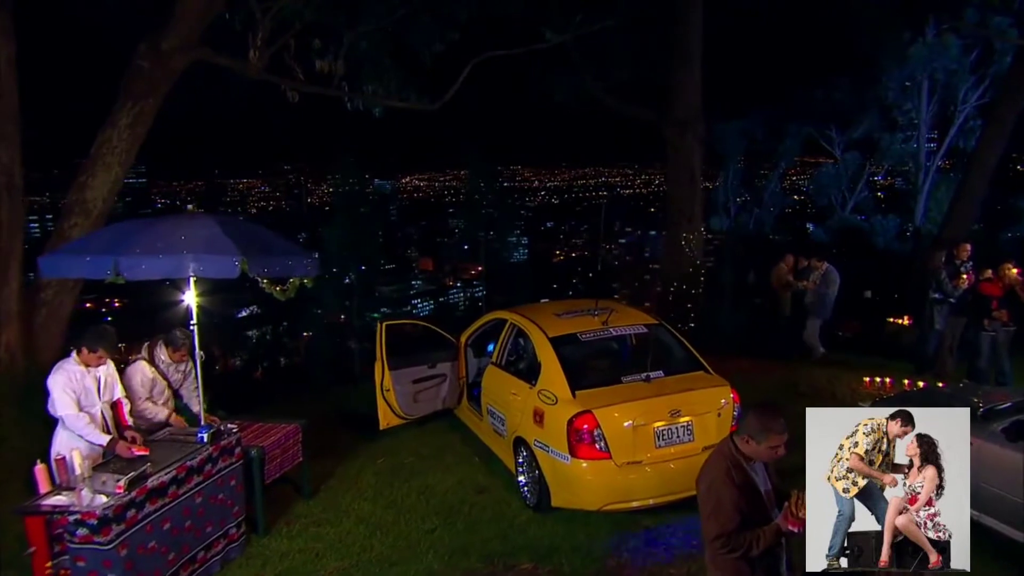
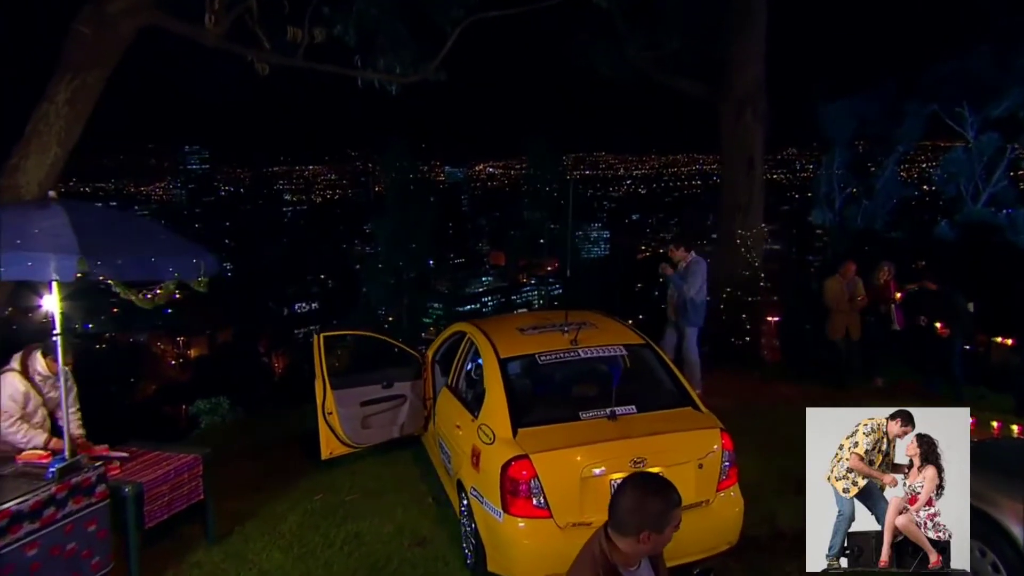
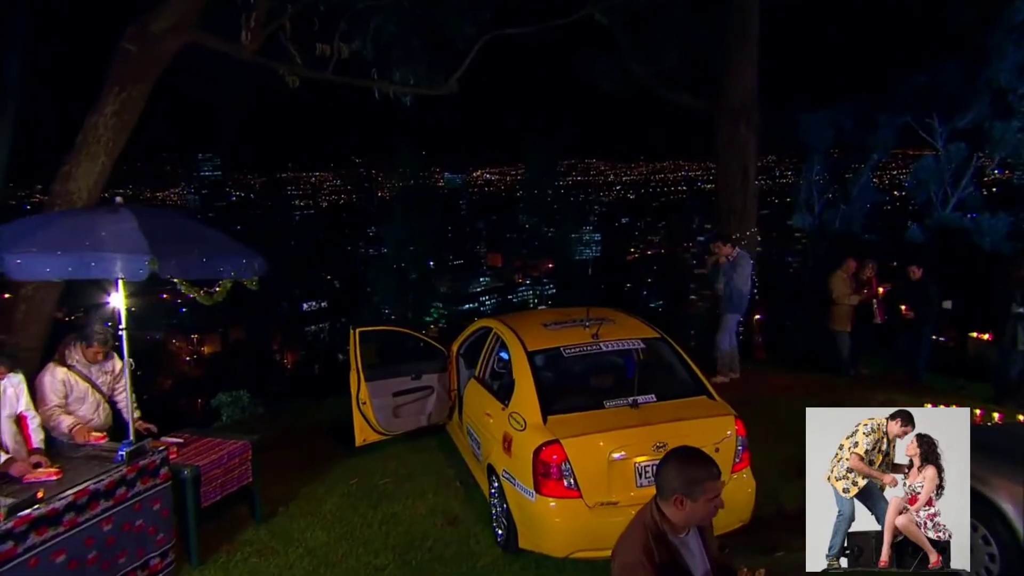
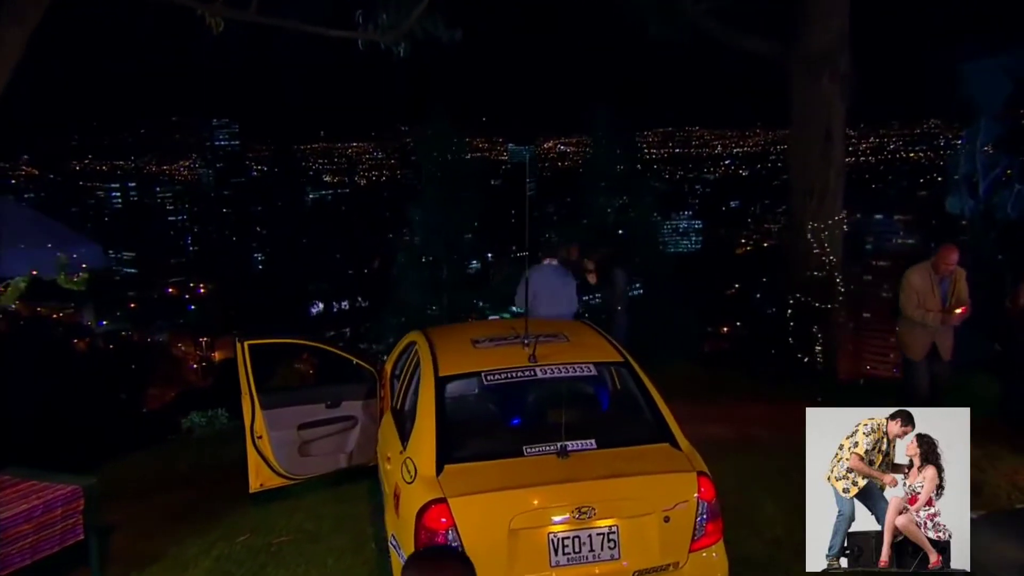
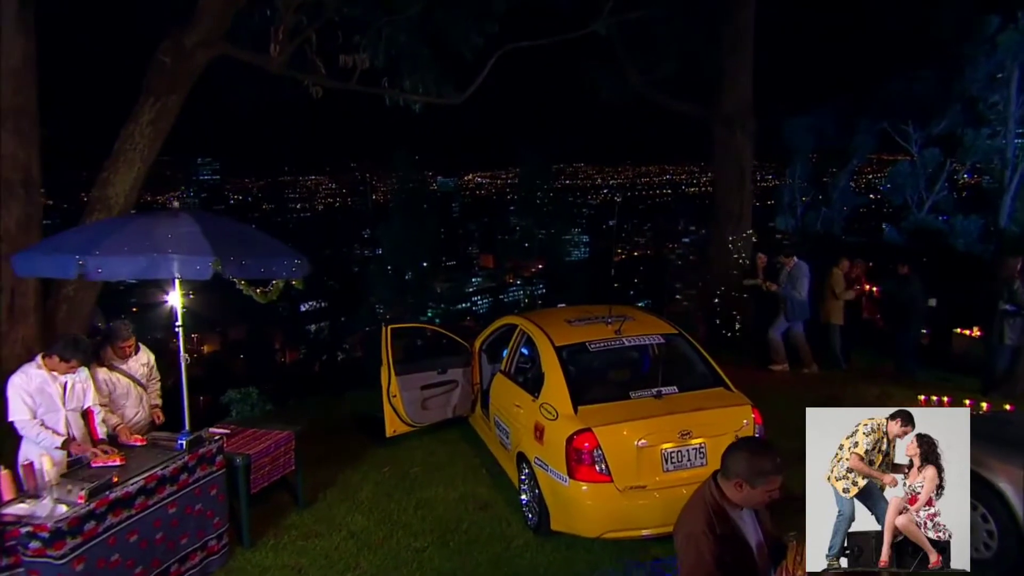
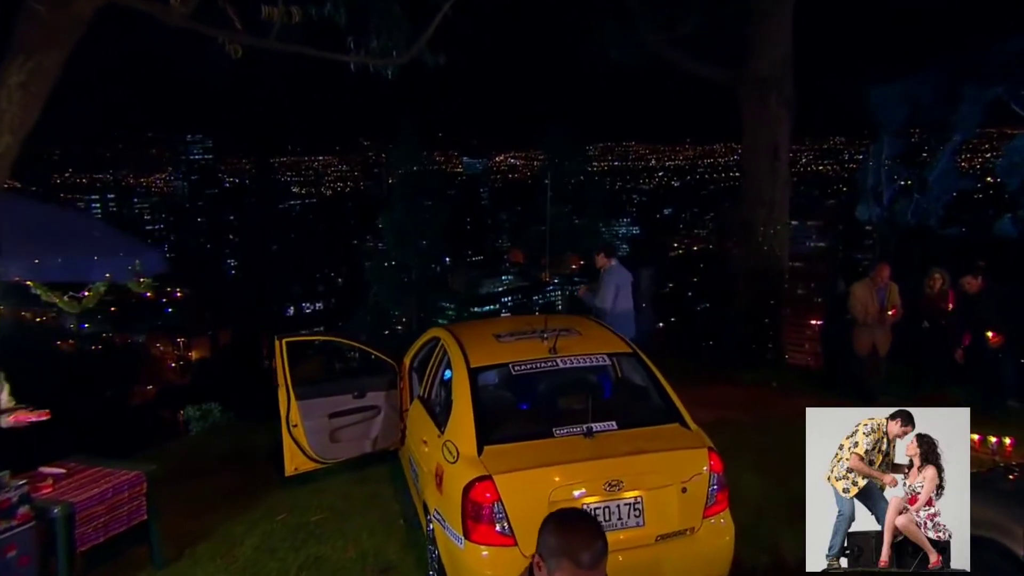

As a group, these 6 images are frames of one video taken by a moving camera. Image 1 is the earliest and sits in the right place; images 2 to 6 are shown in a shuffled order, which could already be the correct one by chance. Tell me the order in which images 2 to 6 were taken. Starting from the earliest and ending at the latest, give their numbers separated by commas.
5, 3, 2, 6, 4
